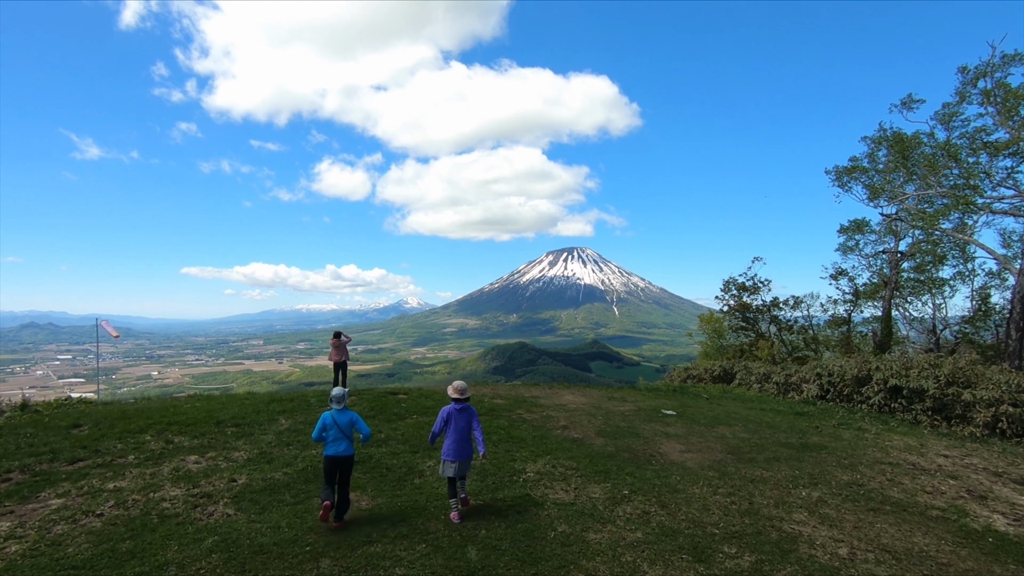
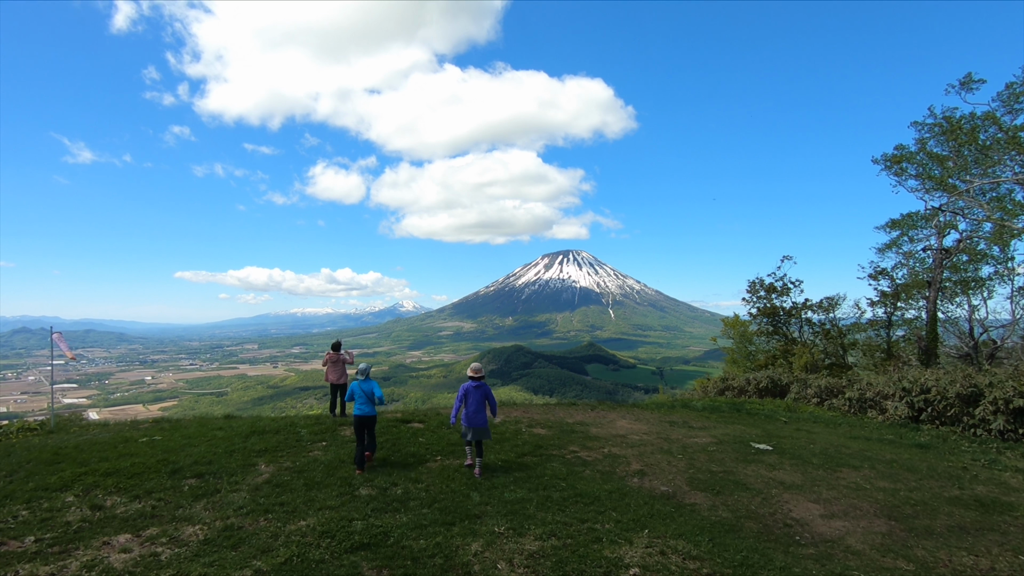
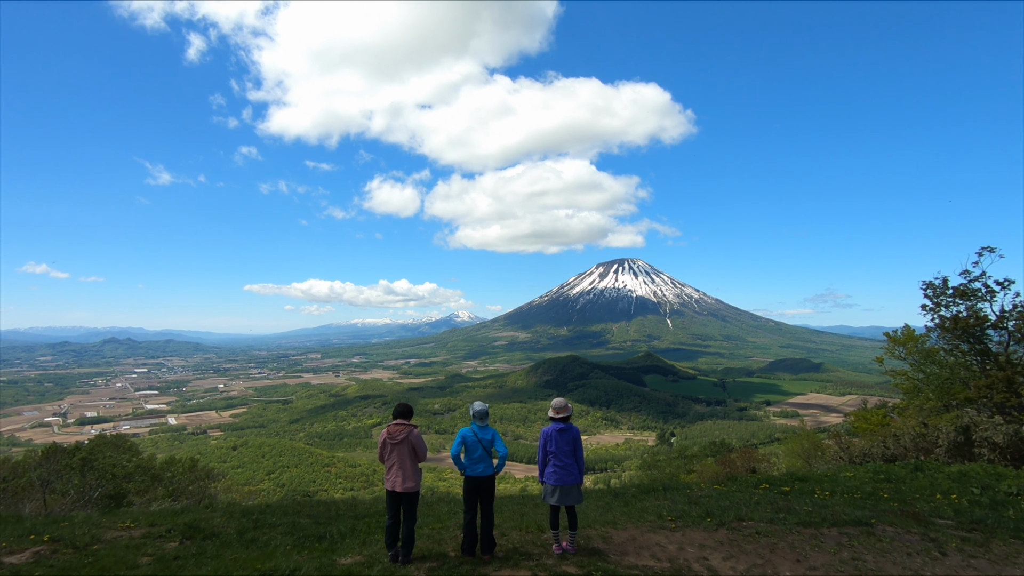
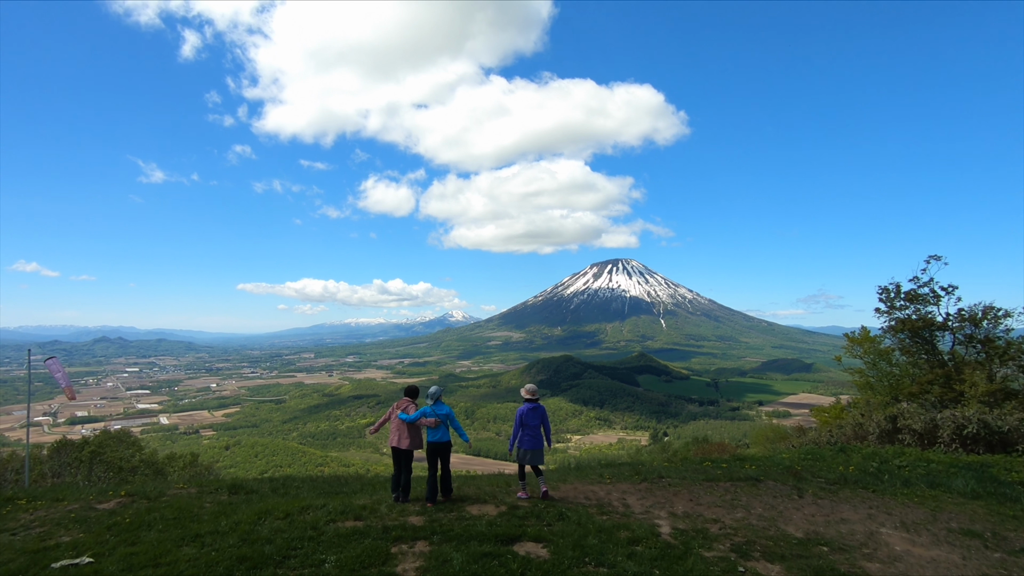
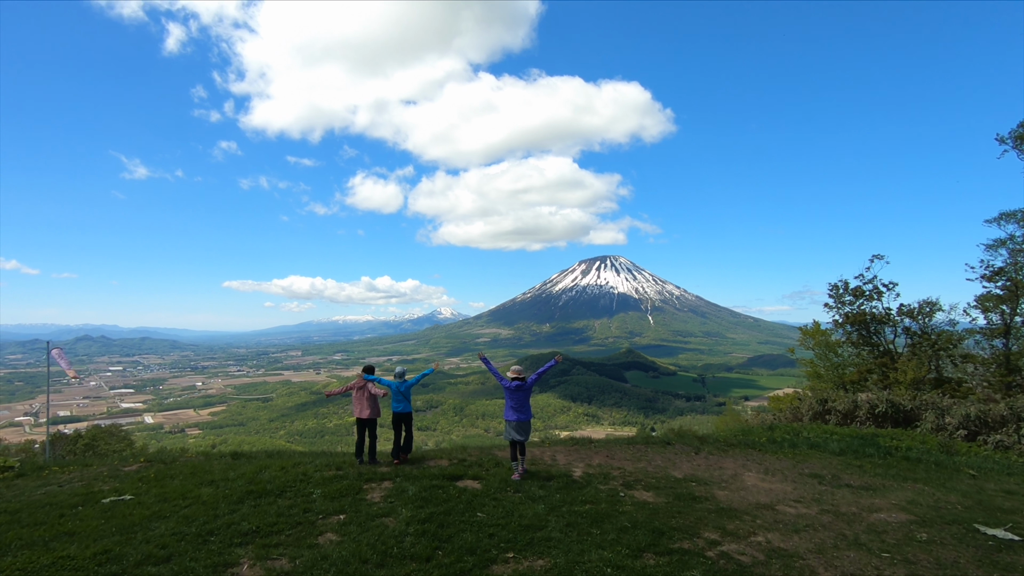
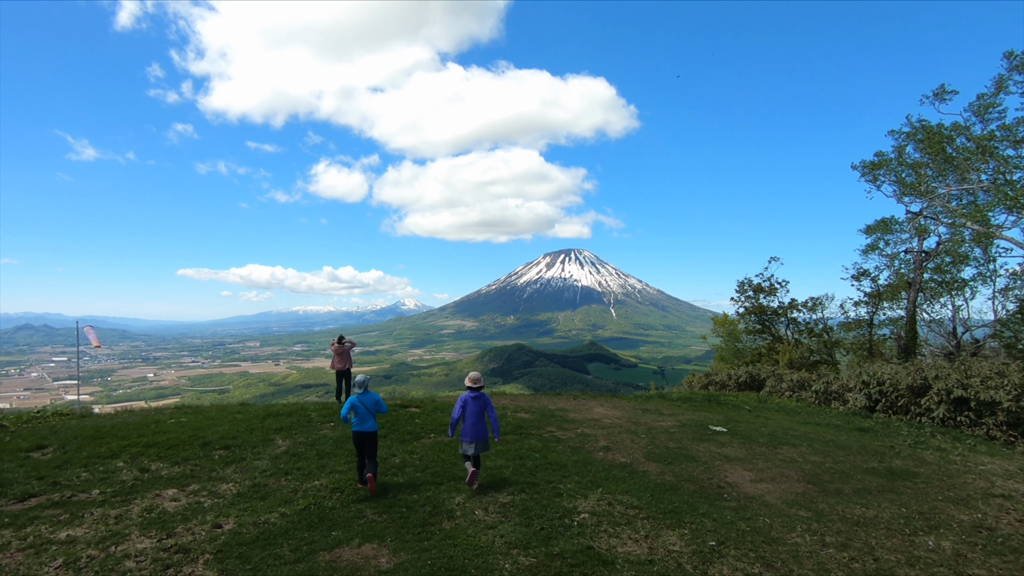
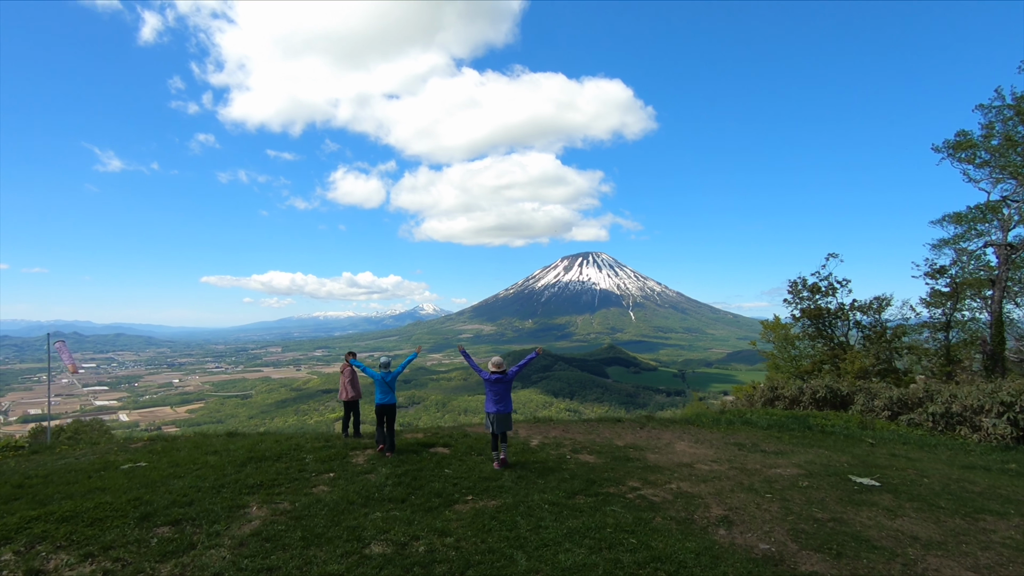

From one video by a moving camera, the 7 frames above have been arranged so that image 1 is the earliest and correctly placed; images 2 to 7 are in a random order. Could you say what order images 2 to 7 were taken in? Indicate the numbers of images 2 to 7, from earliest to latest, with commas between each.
6, 2, 7, 5, 4, 3
